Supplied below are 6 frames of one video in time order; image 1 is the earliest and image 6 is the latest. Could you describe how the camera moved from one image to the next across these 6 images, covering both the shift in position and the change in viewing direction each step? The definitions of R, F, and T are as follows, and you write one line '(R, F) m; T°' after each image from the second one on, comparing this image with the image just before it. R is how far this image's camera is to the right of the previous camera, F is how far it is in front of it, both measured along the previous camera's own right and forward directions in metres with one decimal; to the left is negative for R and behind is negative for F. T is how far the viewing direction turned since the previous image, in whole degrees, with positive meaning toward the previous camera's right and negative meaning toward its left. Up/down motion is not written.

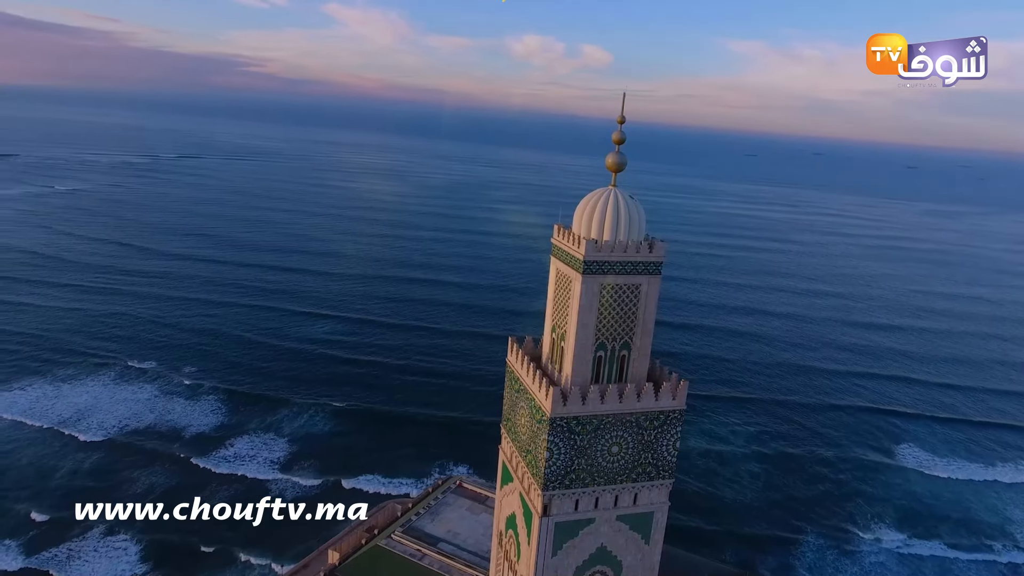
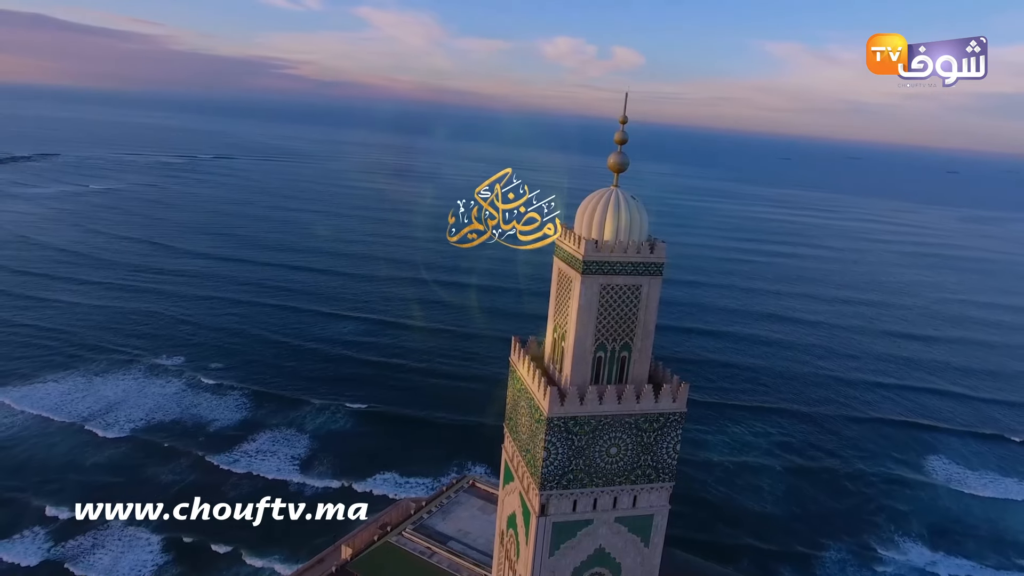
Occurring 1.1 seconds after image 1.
(+1.1, -0.1) m; -2°
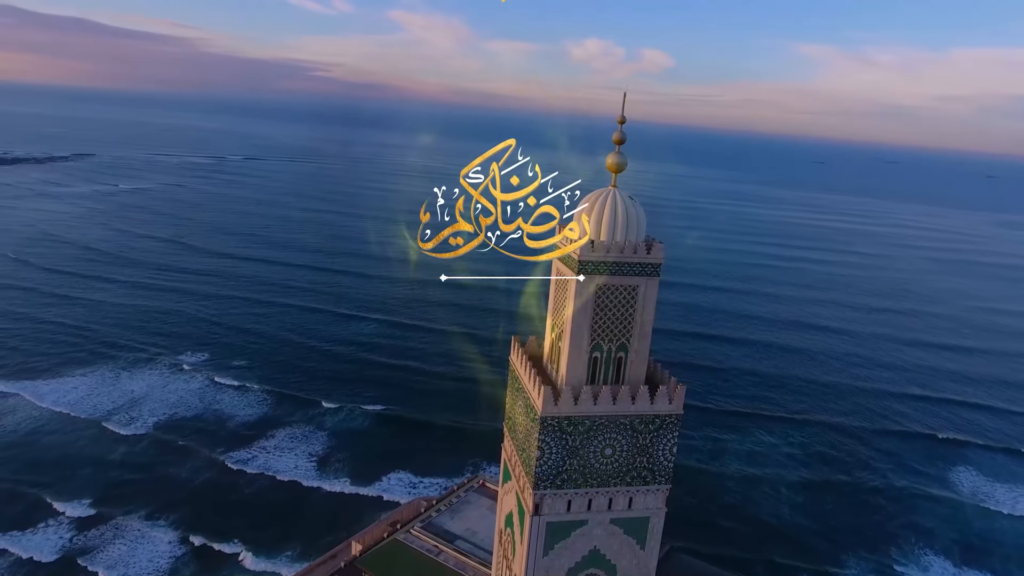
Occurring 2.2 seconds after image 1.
(+1.1, -0.1) m; -2°
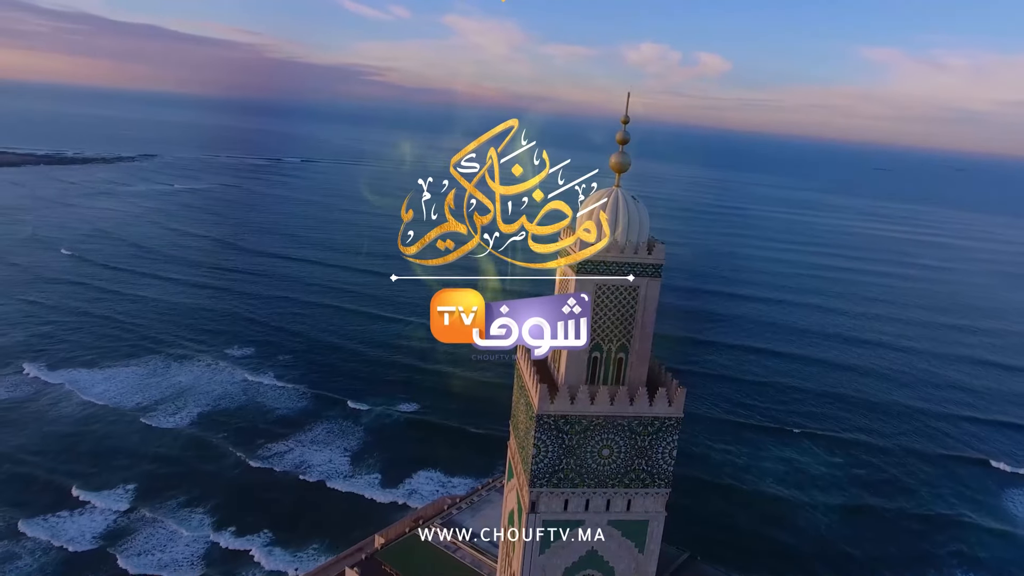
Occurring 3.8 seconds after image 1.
(+1.8, -0.2) m; -4°
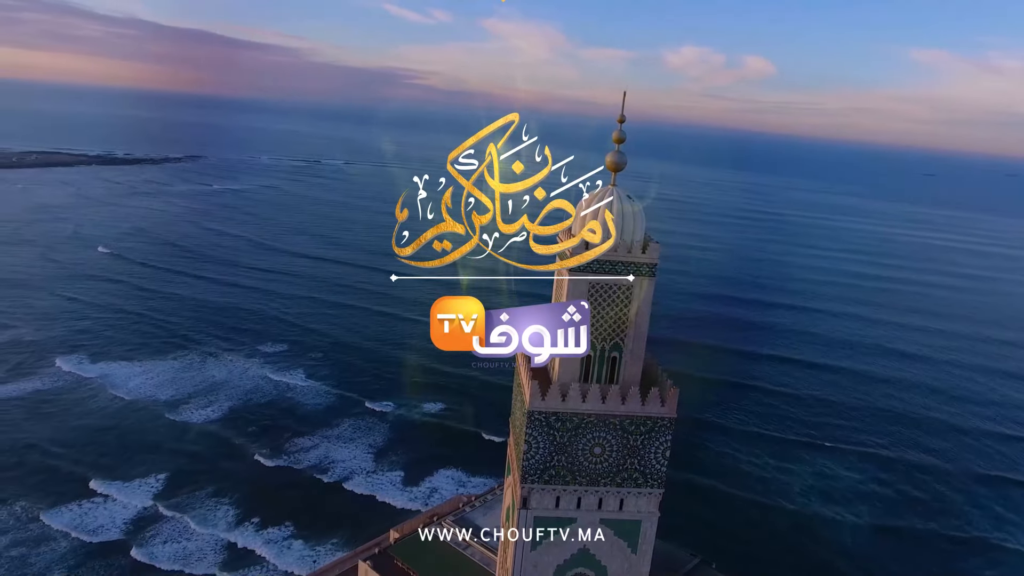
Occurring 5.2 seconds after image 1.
(+1.6, -0.2) m; -2°
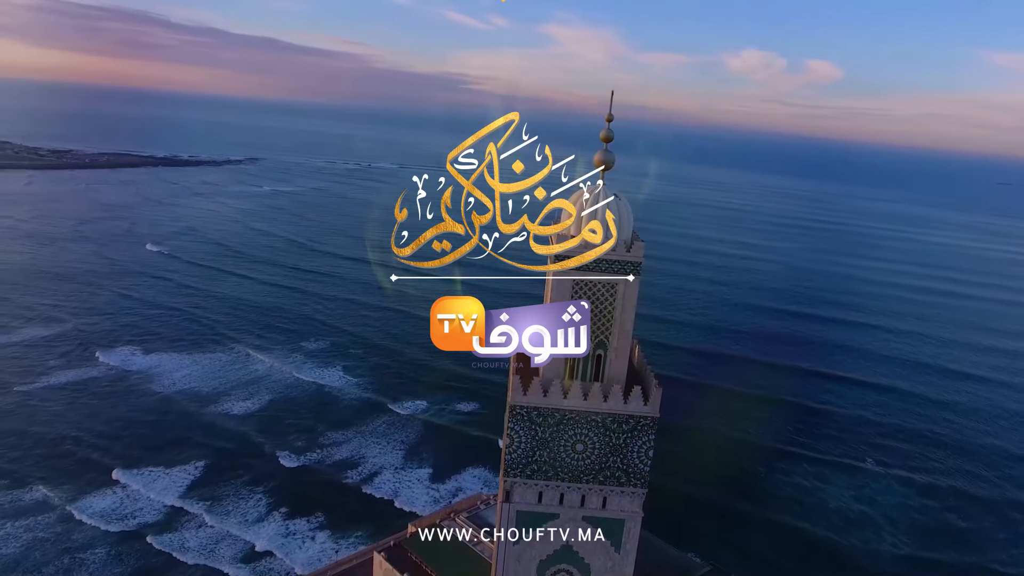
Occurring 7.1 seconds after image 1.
(+2.4, -0.3) m; -3°
